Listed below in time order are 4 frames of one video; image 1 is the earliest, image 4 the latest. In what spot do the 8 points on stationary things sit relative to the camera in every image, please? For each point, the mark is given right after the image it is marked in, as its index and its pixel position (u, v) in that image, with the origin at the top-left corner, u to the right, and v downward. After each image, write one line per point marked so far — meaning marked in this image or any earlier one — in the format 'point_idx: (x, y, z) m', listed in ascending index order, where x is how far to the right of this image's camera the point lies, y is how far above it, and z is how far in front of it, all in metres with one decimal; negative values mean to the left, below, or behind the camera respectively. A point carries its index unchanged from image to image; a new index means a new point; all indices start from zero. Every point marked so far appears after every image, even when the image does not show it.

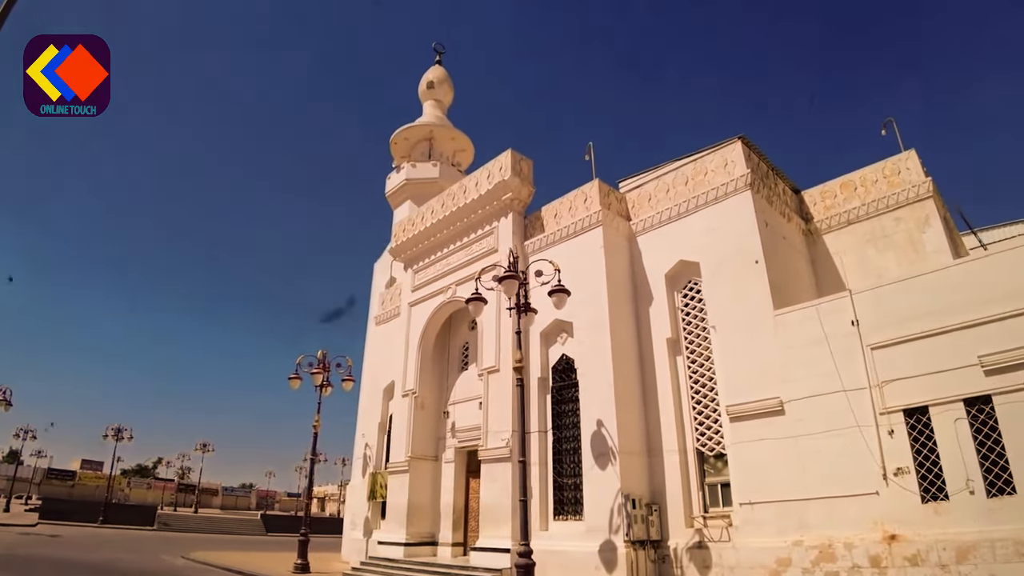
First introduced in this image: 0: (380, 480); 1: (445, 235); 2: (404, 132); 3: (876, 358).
0: (-3.0, -4.3, +13.2) m
1: (-1.5, +1.2, +13.3) m
2: (-3.5, +5.0, +19.1) m
3: (+4.8, -0.9, +7.8) m
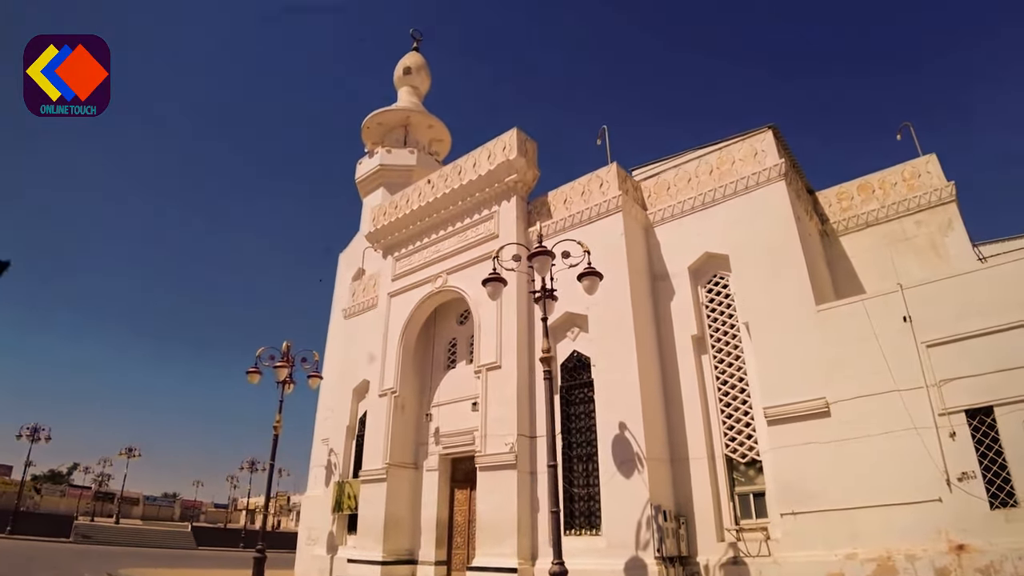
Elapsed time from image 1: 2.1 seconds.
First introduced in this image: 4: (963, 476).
0: (-3.3, -4.0, +11.7) m
1: (-1.6, +1.4, +12.1) m
2: (-4.0, +5.2, +17.8) m
3: (+5.2, -0.8, +7.3) m
4: (+5.1, -2.1, +6.8) m
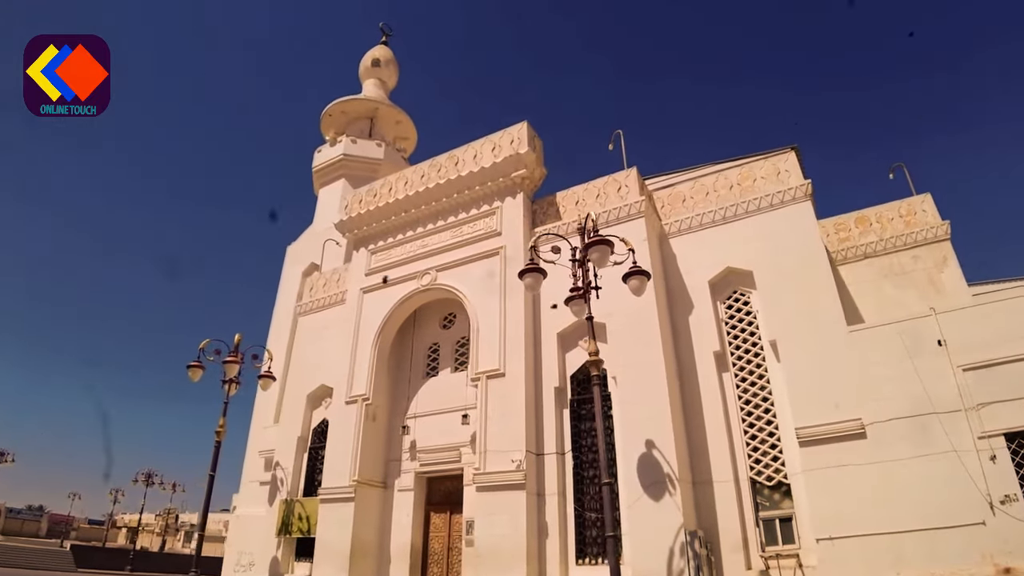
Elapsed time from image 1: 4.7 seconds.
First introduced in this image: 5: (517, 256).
0: (-3.6, -3.8, +10.0) m
1: (-1.7, +1.4, +11.1) m
2: (-4.7, +5.1, +16.5) m
3: (+5.6, -1.2, +7.2) m
4: (+5.6, -2.4, +6.6) m
5: (+0.1, +0.5, +9.7) m
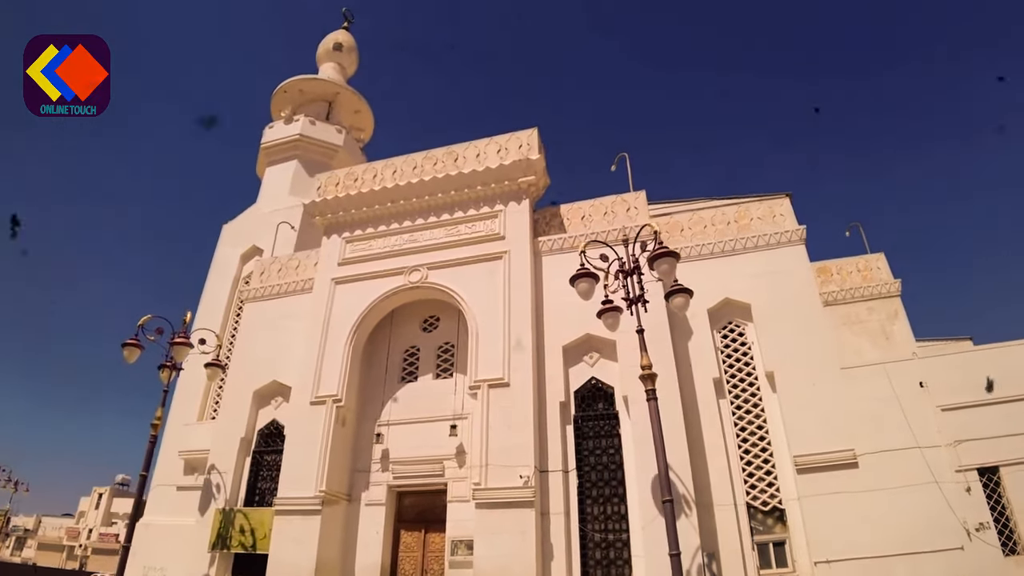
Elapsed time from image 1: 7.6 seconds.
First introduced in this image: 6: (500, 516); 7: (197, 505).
0: (-4.0, -3.5, +8.7) m
1: (-1.8, +1.5, +10.4) m
2: (-5.5, +5.3, +15.2) m
3: (+5.8, -1.8, +7.9) m
4: (+5.8, -3.1, +7.3) m
5: (+0.1, +0.4, +9.3) m
6: (-0.2, -2.9, +7.5) m
7: (-5.0, -3.4, +9.3) m
